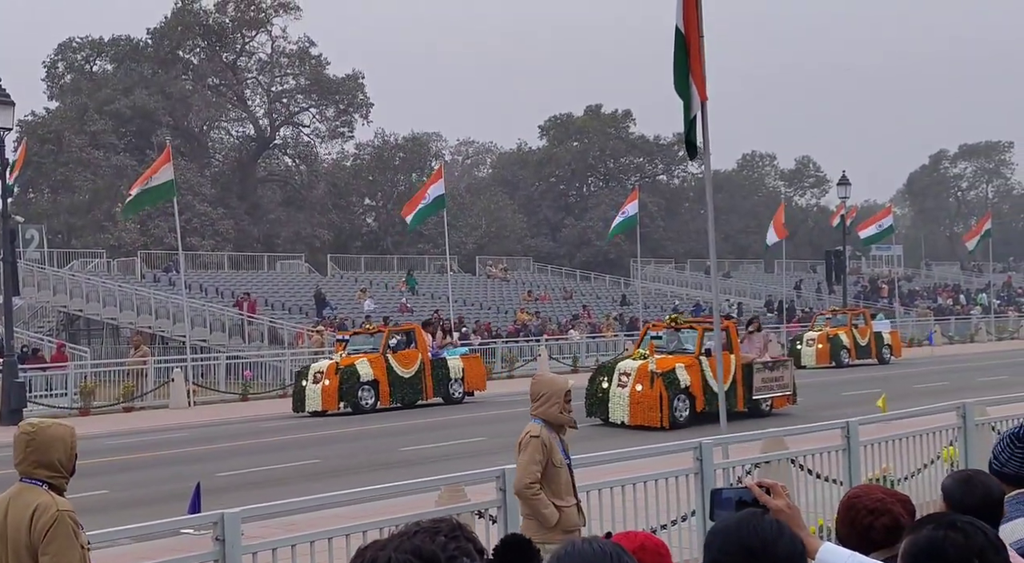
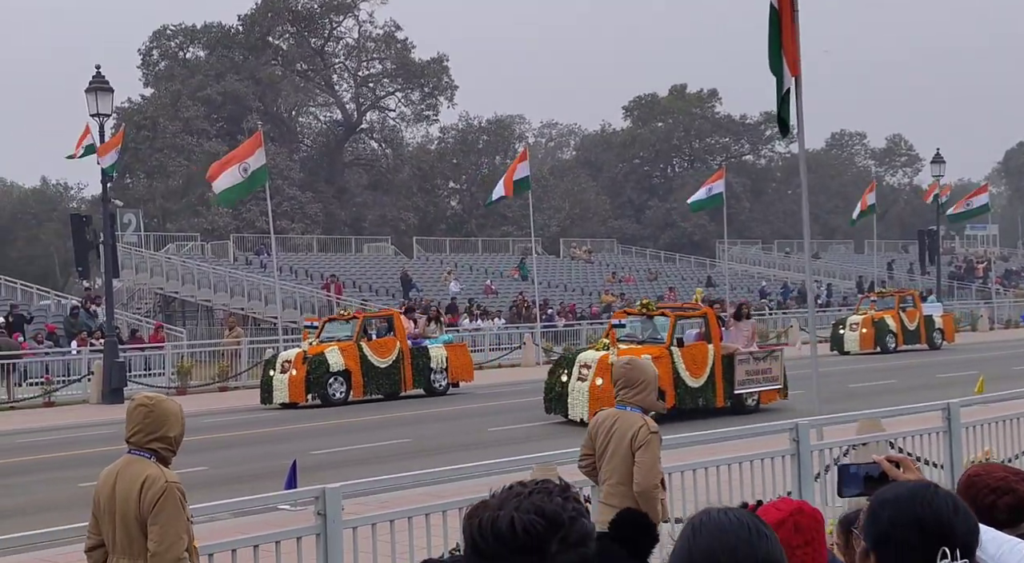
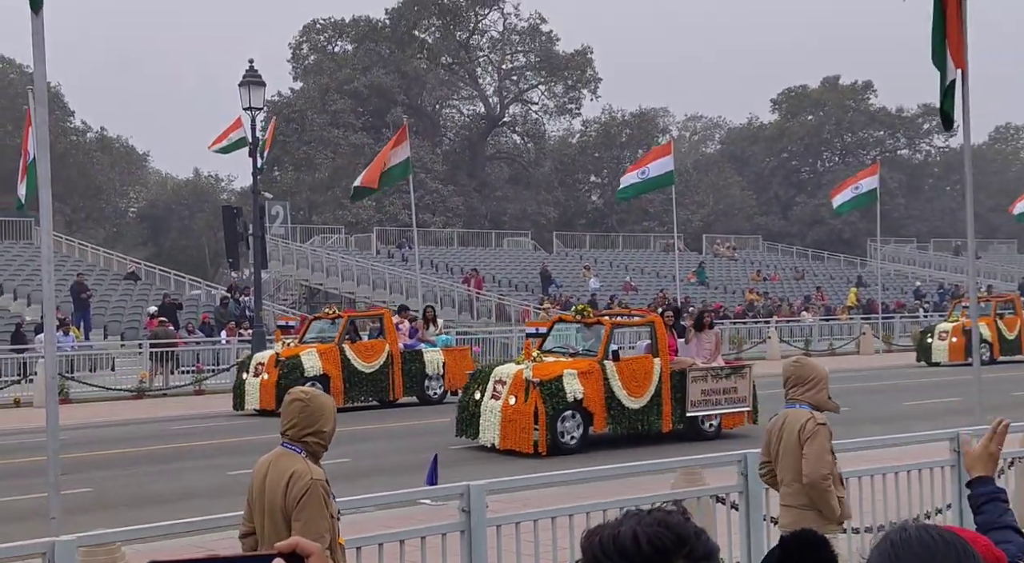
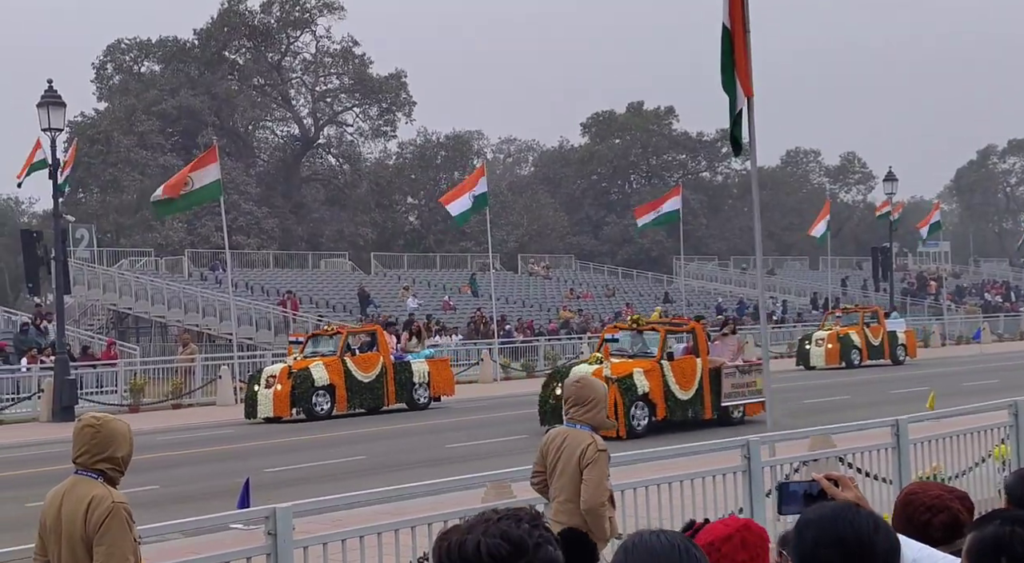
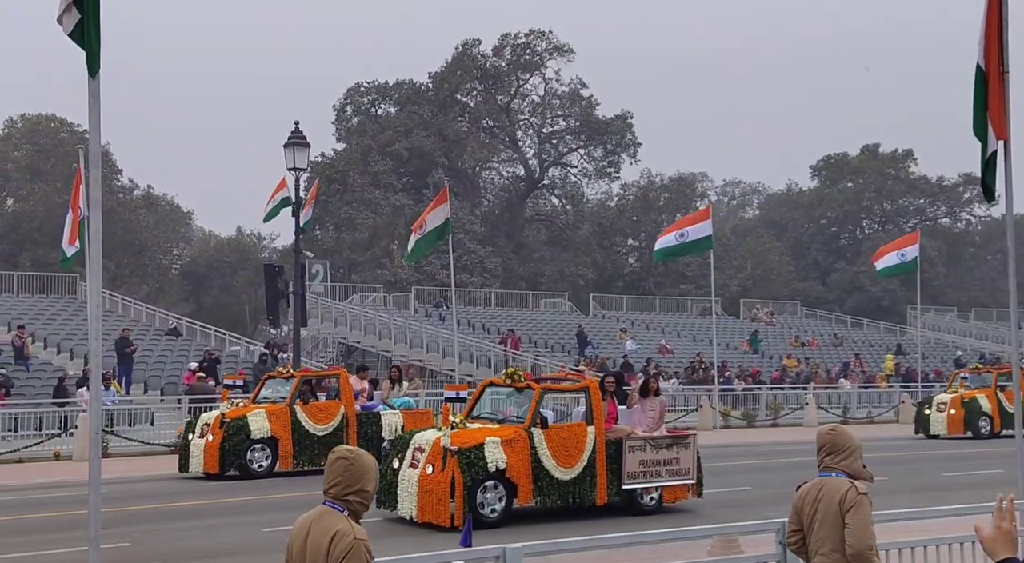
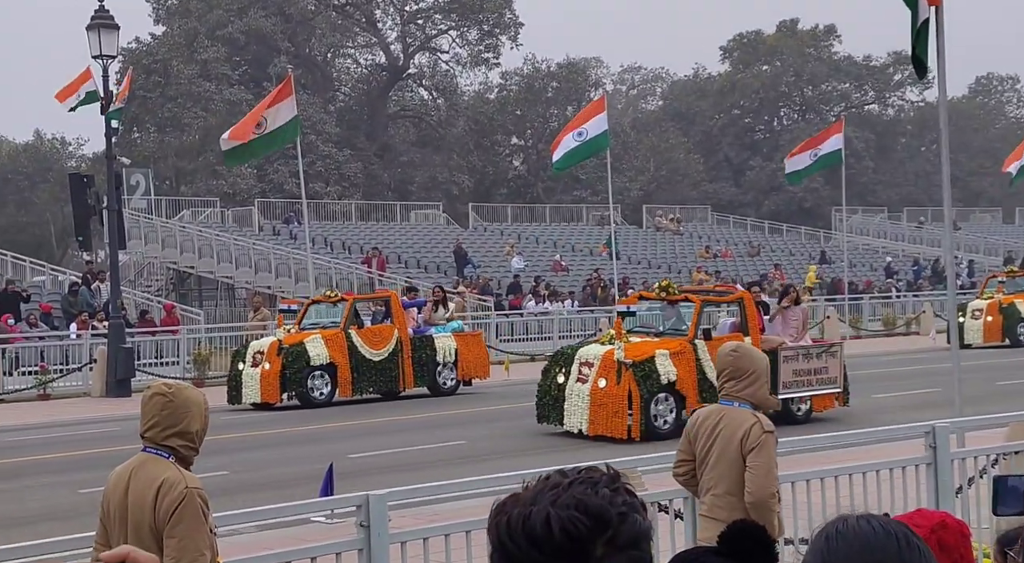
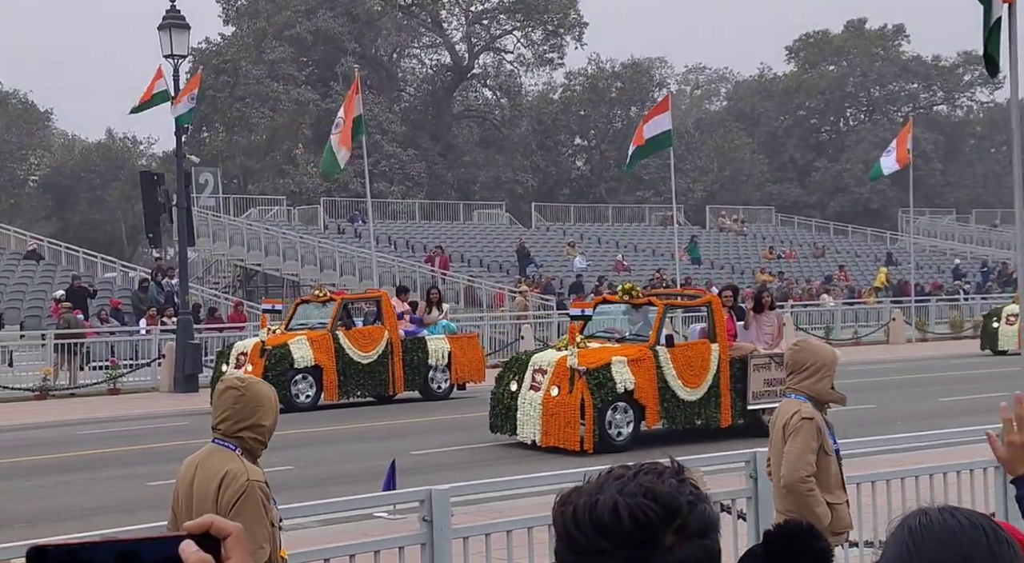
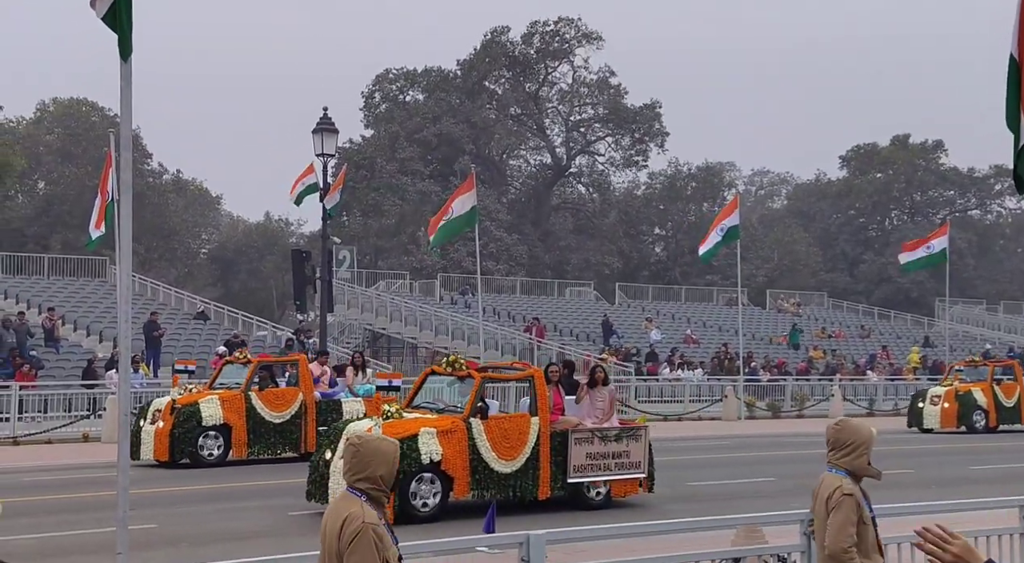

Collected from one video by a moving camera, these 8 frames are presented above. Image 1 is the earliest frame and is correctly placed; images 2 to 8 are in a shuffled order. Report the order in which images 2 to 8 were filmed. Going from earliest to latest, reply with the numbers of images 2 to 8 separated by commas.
4, 2, 6, 7, 3, 5, 8
